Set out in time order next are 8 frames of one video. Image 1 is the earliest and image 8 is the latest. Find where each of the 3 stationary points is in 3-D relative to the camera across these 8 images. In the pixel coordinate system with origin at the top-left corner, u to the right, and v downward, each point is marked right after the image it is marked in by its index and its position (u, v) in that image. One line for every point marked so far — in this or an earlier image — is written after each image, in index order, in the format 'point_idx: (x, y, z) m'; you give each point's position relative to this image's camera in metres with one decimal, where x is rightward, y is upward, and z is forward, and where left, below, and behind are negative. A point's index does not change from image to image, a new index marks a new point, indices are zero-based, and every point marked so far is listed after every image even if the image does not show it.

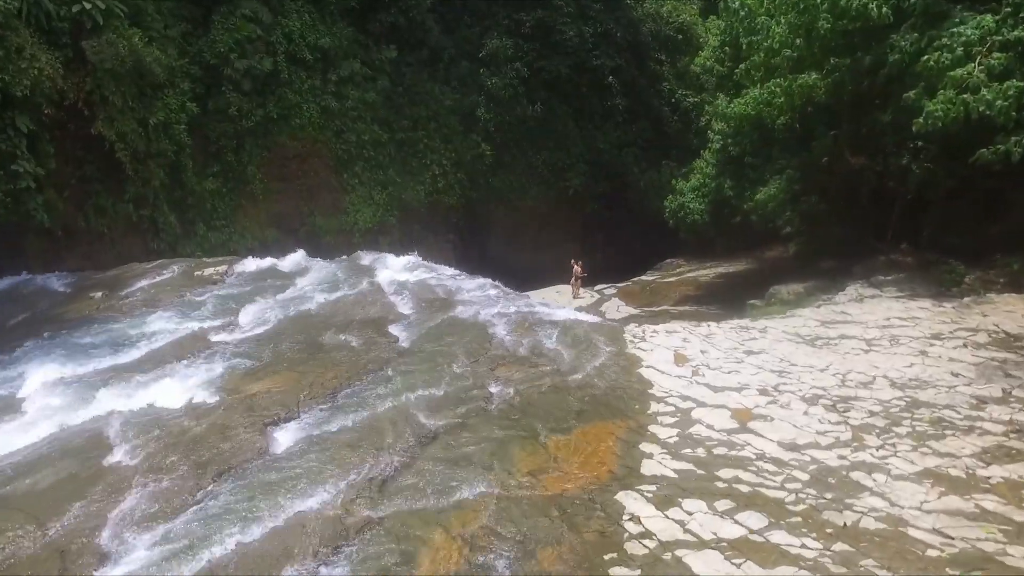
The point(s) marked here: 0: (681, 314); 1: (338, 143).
0: (+3.3, -0.5, +15.0) m
1: (-4.2, +3.5, +19.1) m
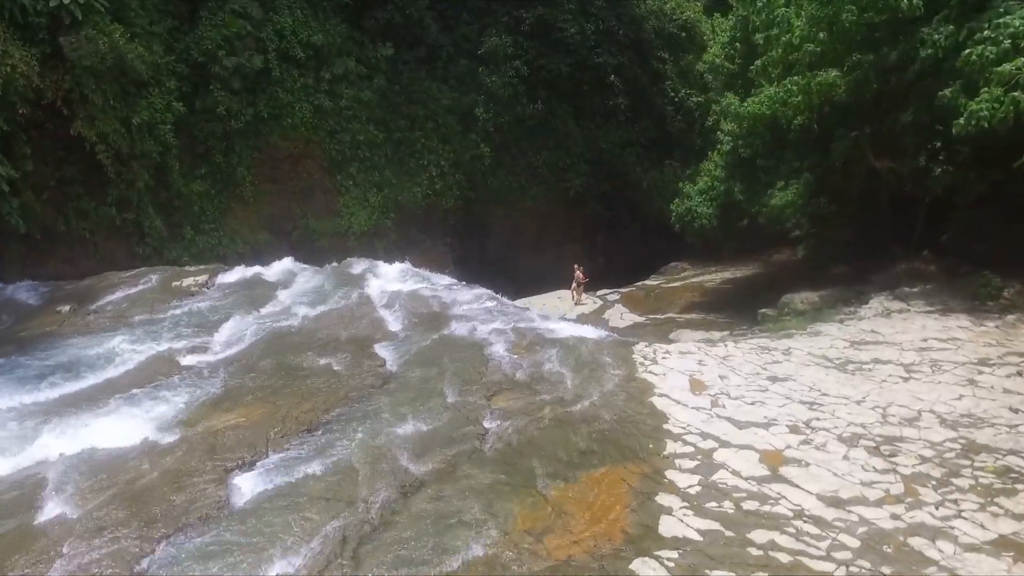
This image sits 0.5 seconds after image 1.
0: (+3.2, -0.6, +14.4) m
1: (-4.2, +3.4, +18.4) m
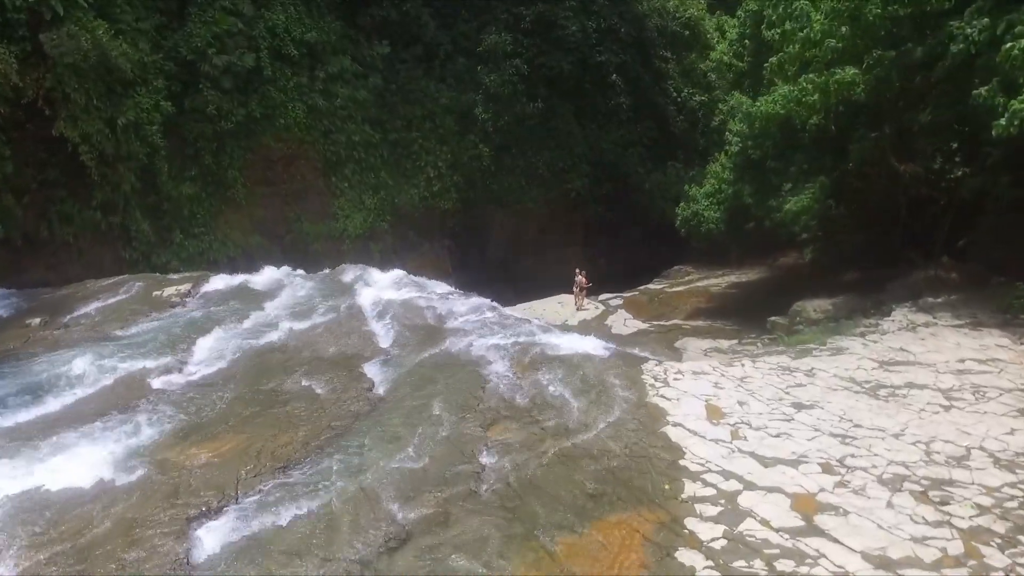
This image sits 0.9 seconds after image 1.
0: (+3.2, -0.8, +13.8) m
1: (-4.2, +3.3, +17.9) m
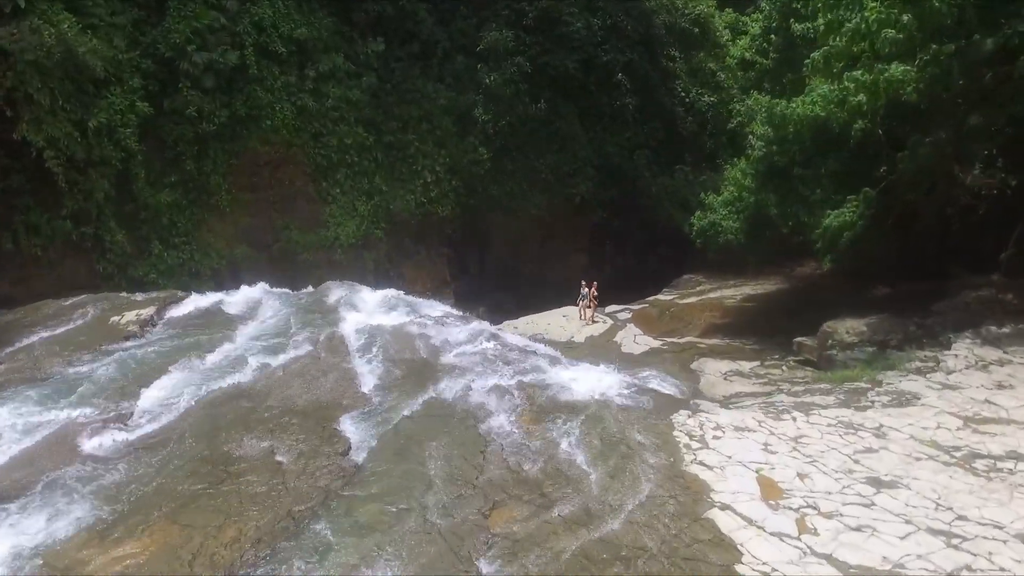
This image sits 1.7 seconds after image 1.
0: (+3.3, -1.0, +12.8) m
1: (-4.2, +3.0, +16.9) m
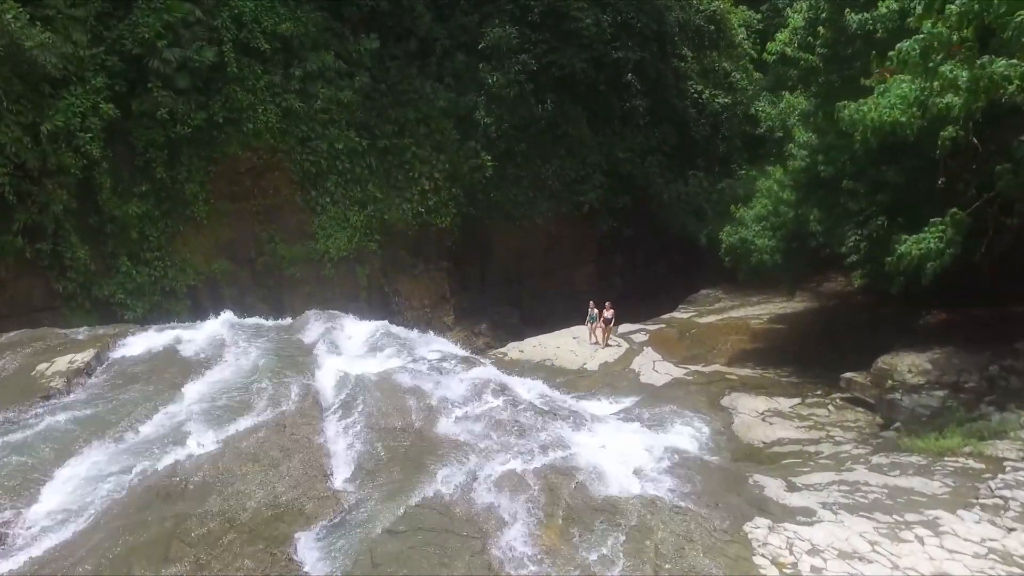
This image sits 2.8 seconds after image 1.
0: (+3.4, -1.4, +11.4) m
1: (-4.1, +2.6, +15.5) m
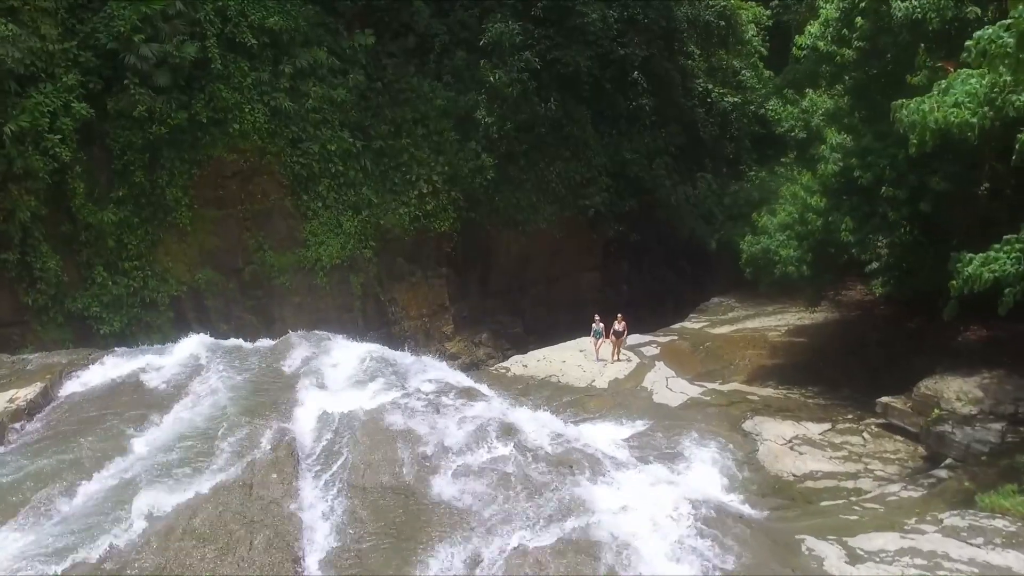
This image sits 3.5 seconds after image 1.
0: (+3.4, -1.6, +10.5) m
1: (-4.0, +2.5, +14.6) m
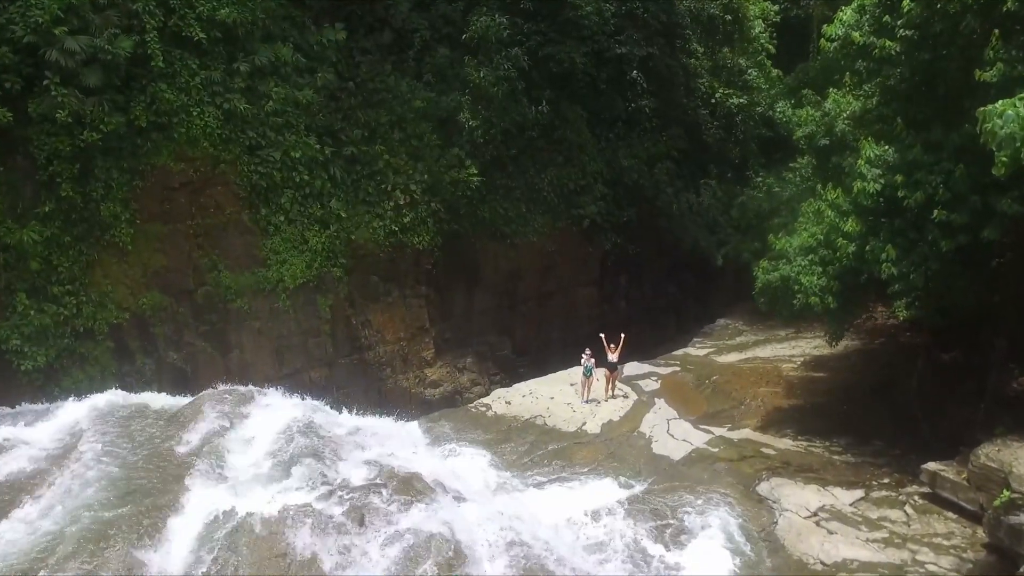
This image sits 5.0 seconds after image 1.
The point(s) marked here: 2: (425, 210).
0: (+3.1, -2.0, +9.0) m
1: (-4.3, +2.1, +13.1) m
2: (-1.7, +1.5, +15.0) m
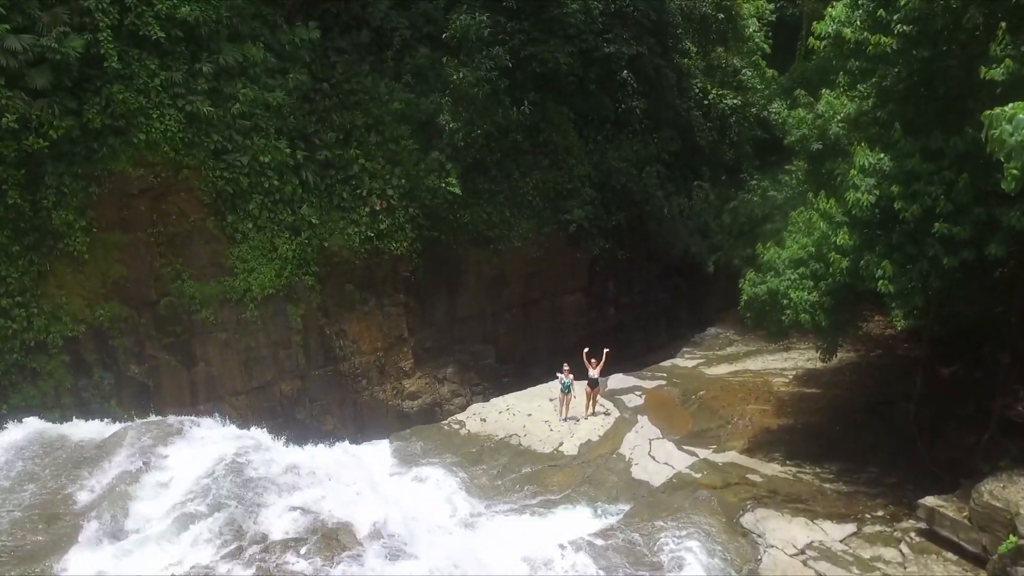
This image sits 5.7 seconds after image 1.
0: (+2.8, -2.1, +8.4) m
1: (-4.6, +1.9, +12.4) m
2: (-2.0, +1.3, +14.4) m
